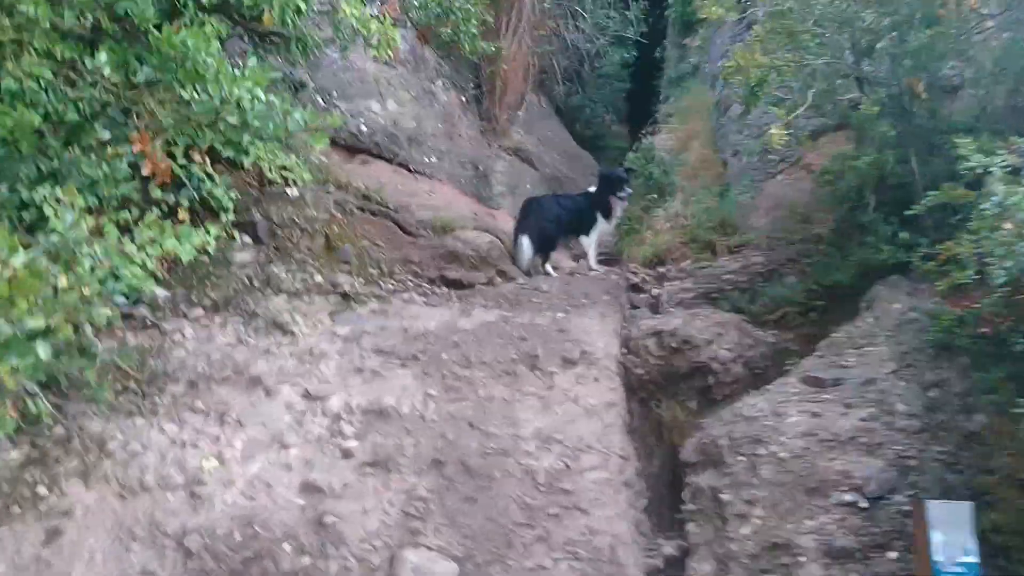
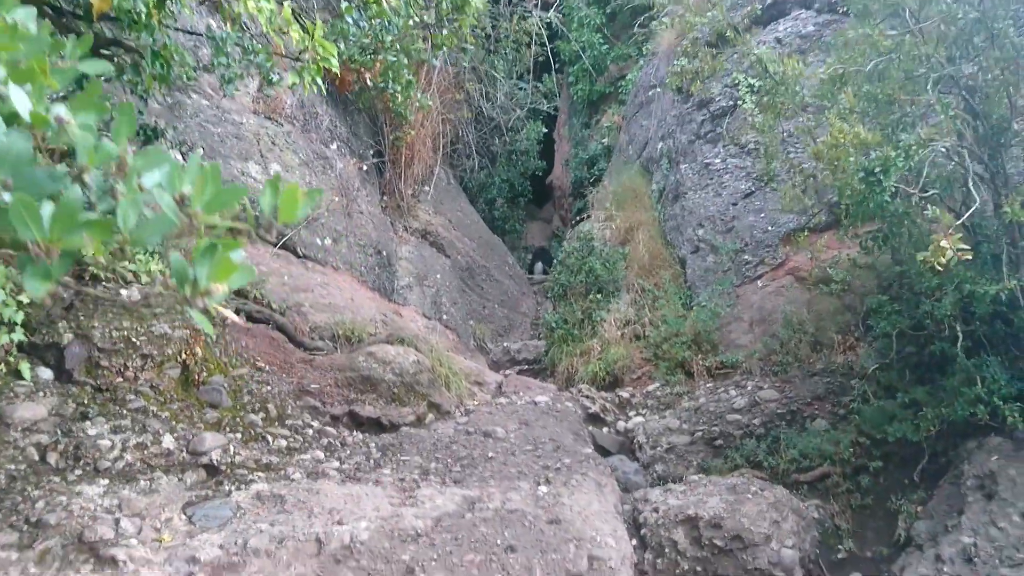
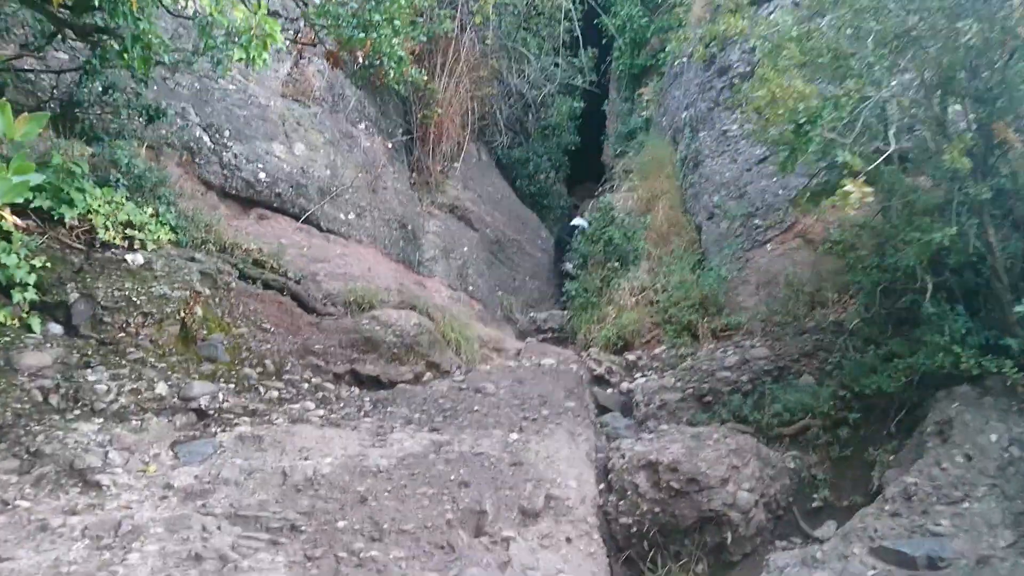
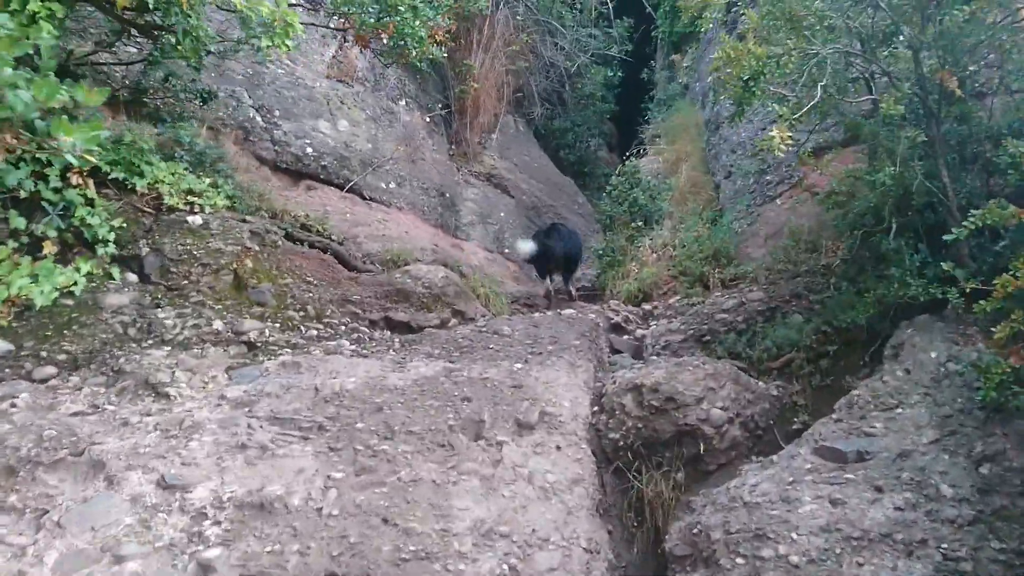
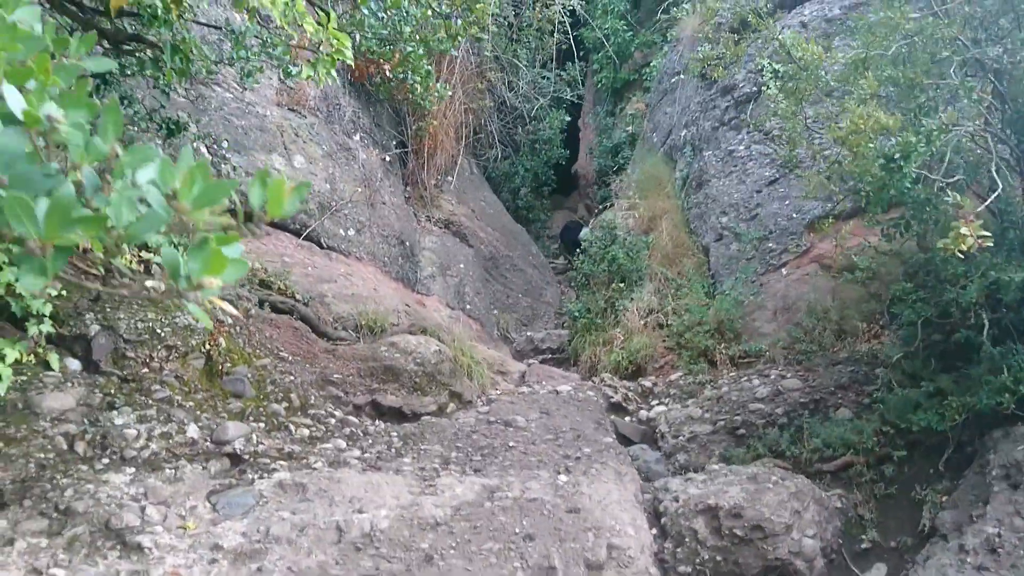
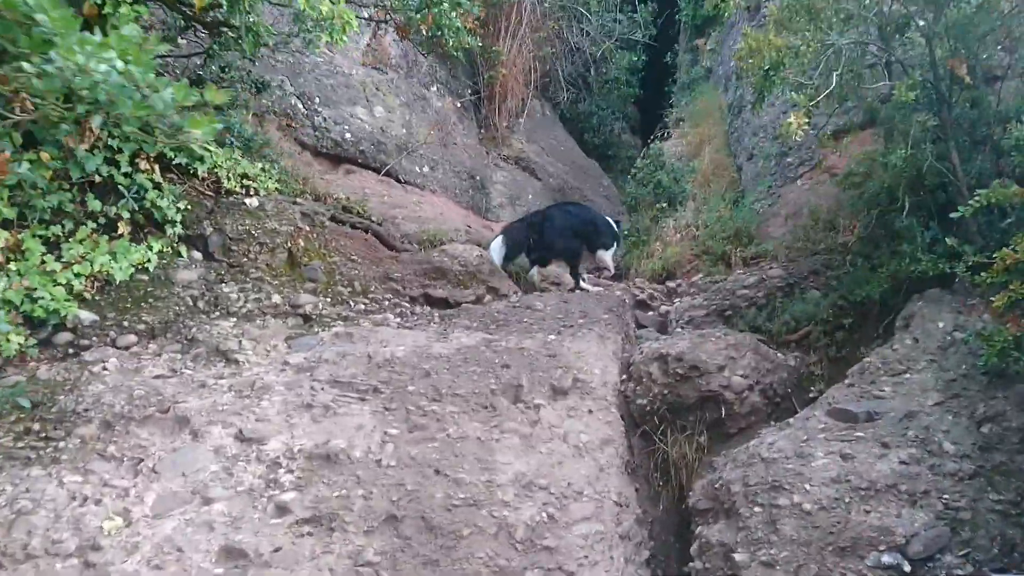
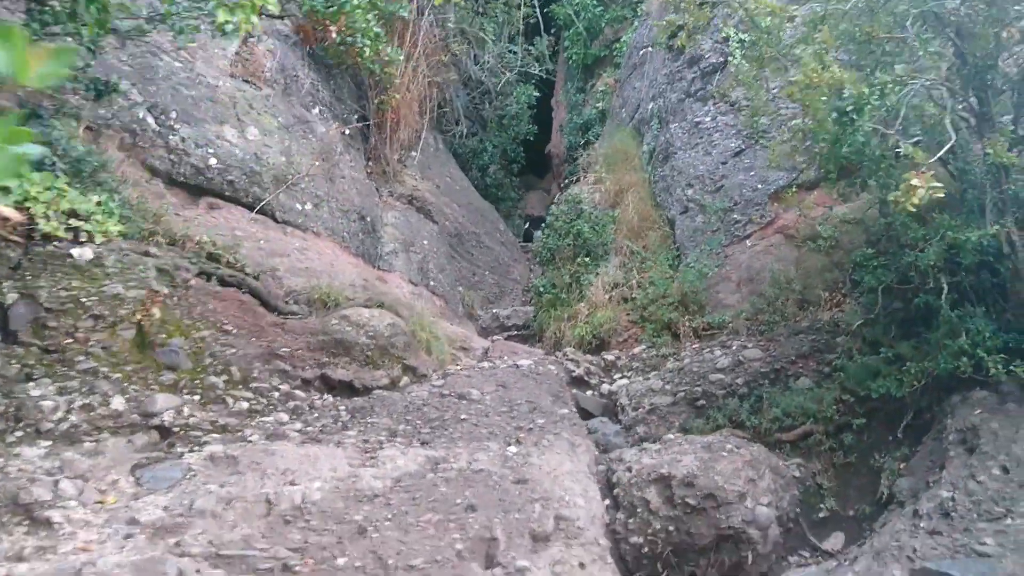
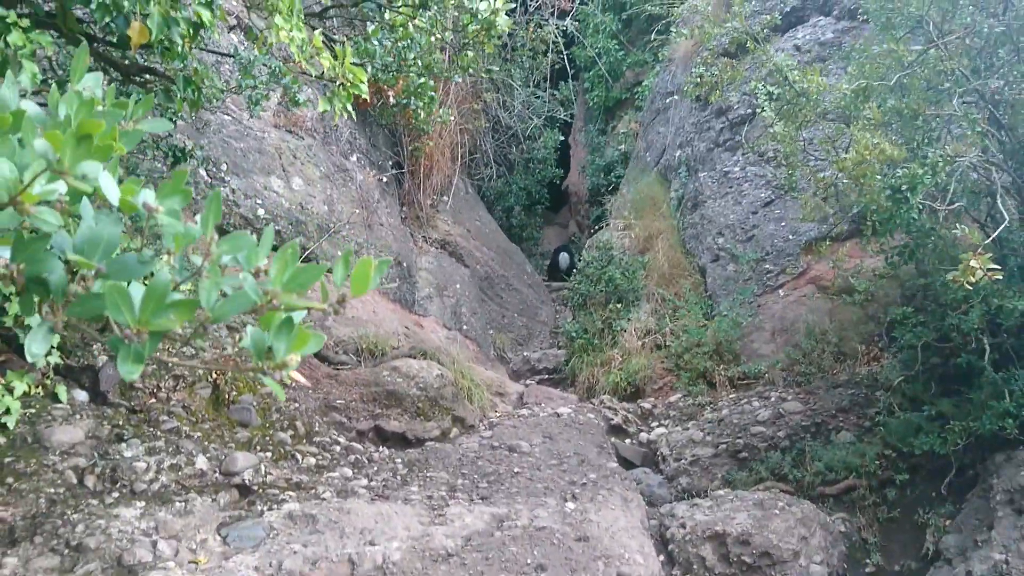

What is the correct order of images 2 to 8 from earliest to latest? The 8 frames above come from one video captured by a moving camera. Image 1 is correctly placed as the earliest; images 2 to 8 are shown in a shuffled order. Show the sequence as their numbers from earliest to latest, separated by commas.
6, 4, 3, 5, 8, 2, 7
